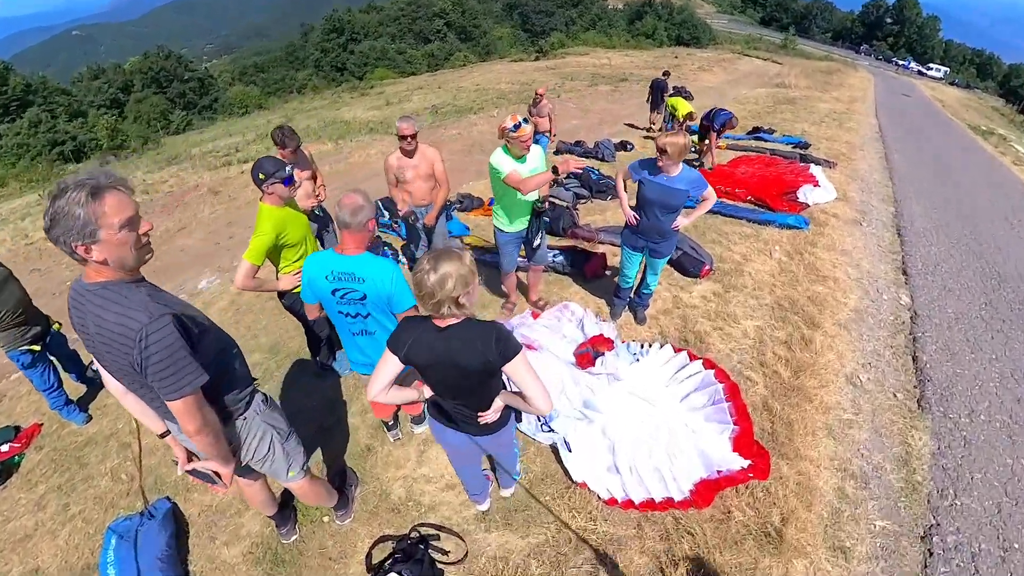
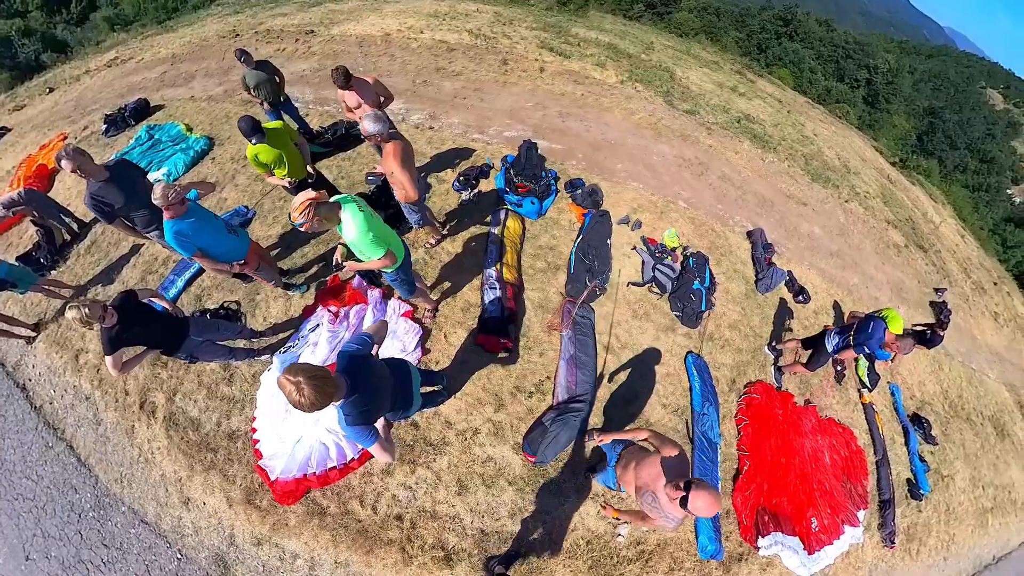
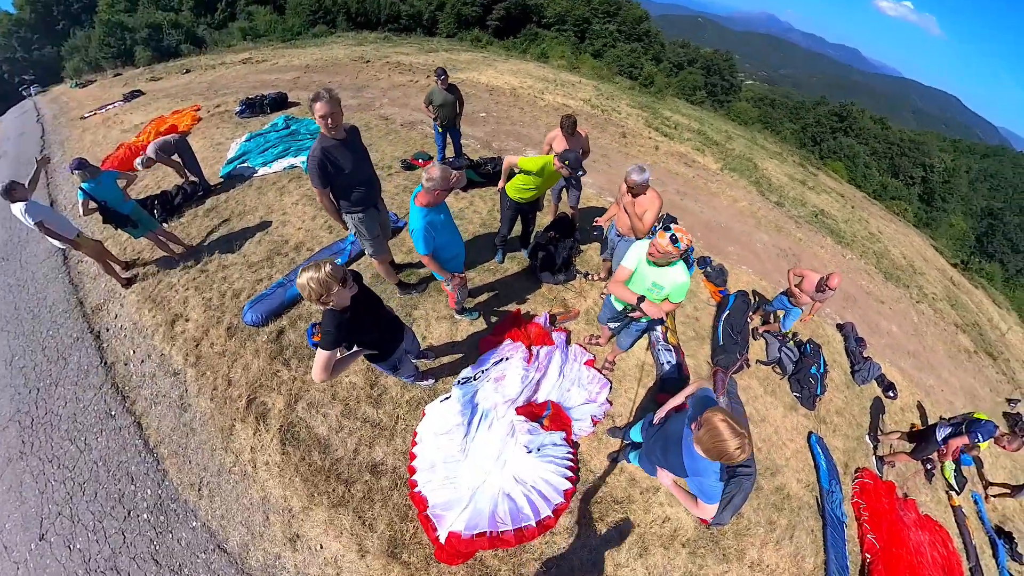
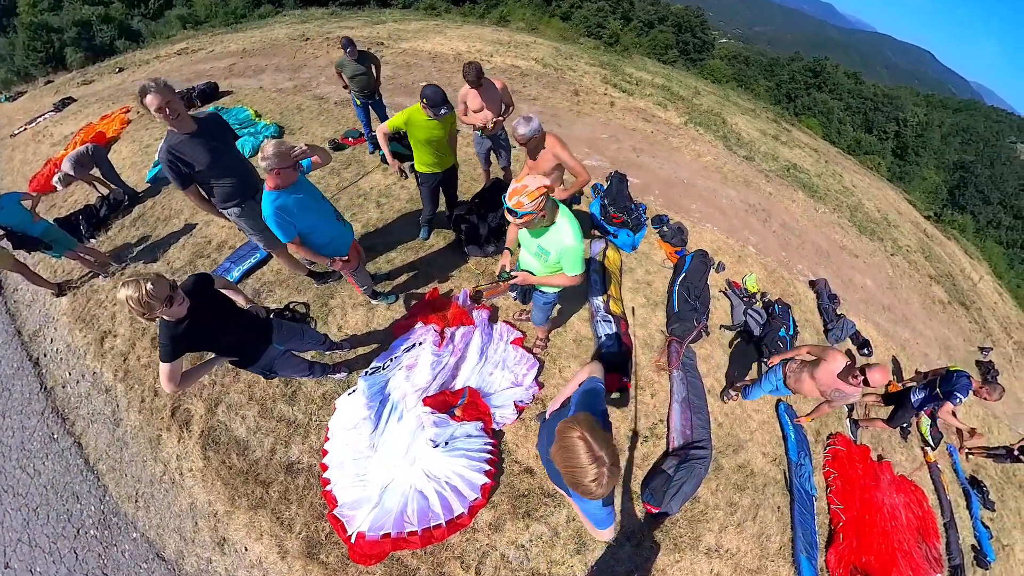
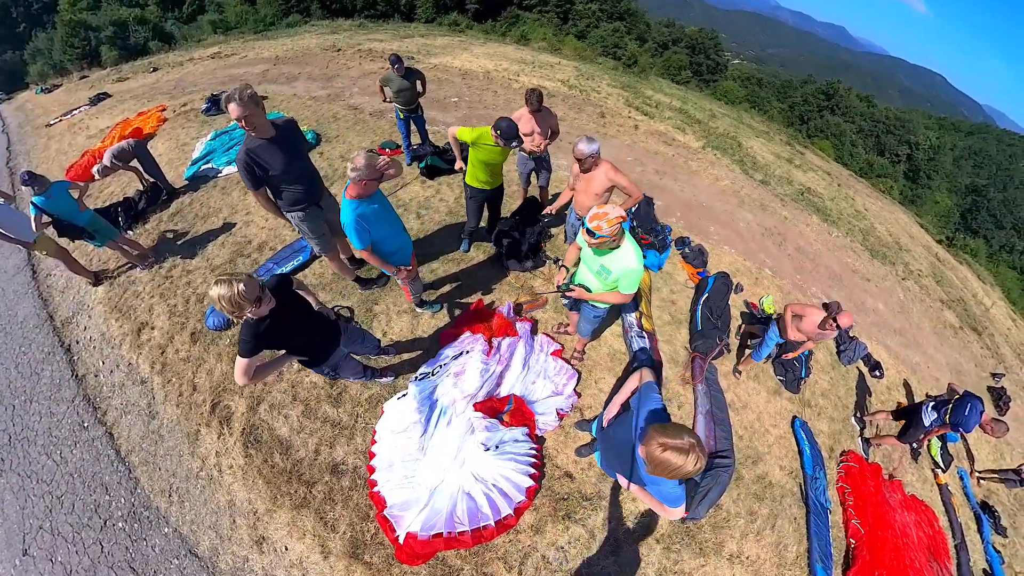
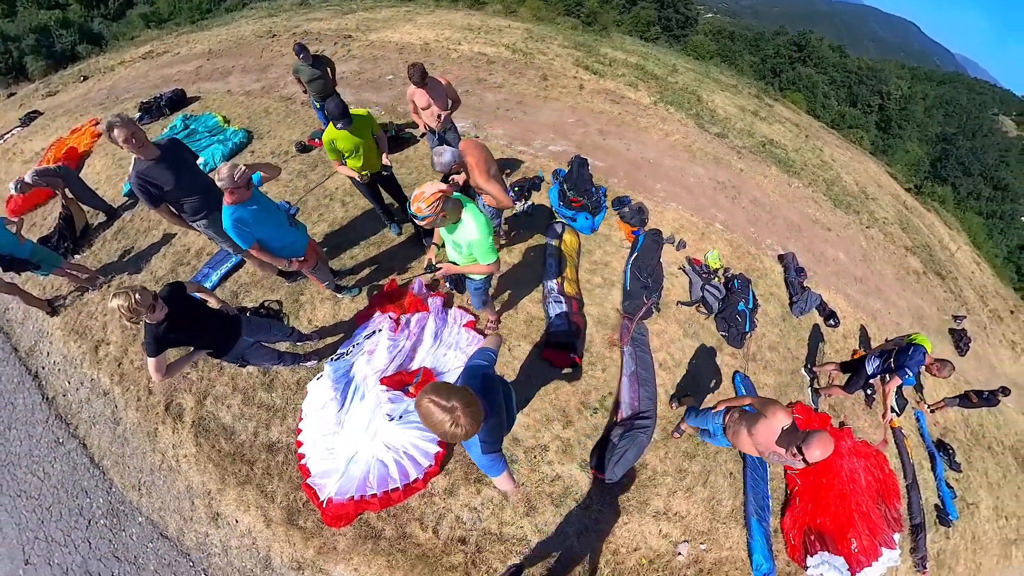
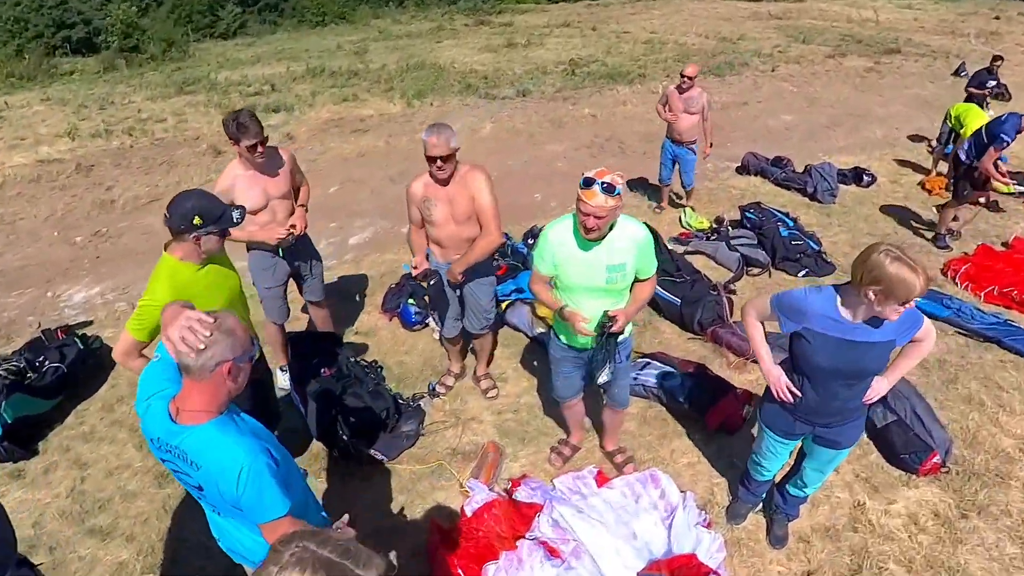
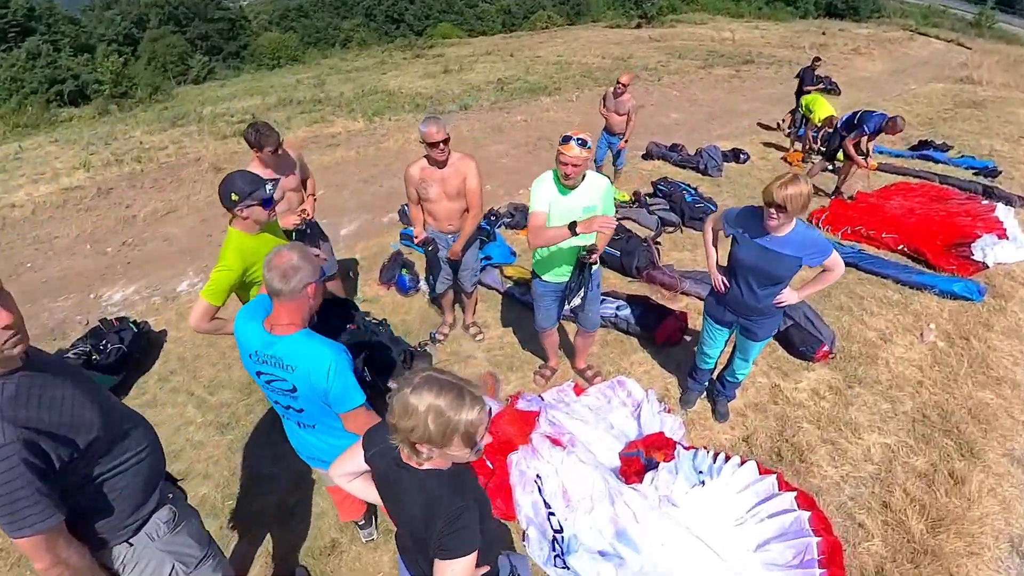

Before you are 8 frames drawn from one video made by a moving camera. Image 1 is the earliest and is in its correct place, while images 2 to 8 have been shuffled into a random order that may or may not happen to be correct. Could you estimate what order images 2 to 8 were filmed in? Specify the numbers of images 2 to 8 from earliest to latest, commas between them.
8, 7, 3, 5, 4, 6, 2
